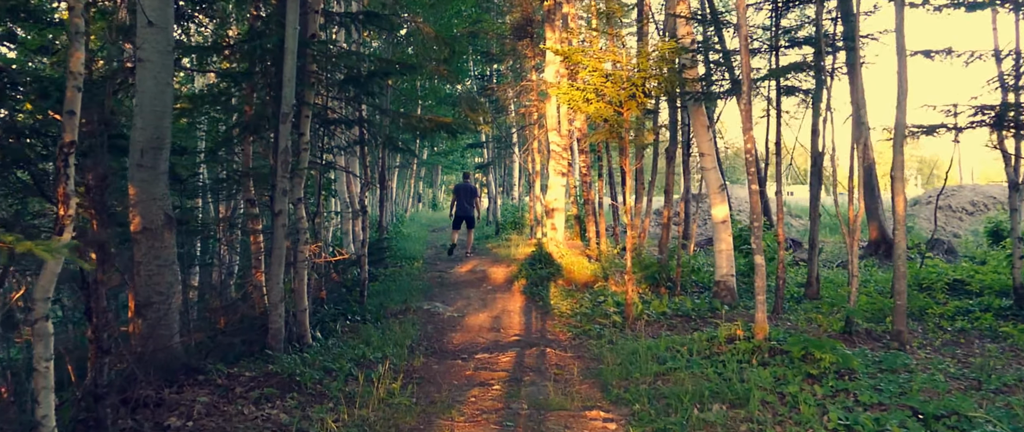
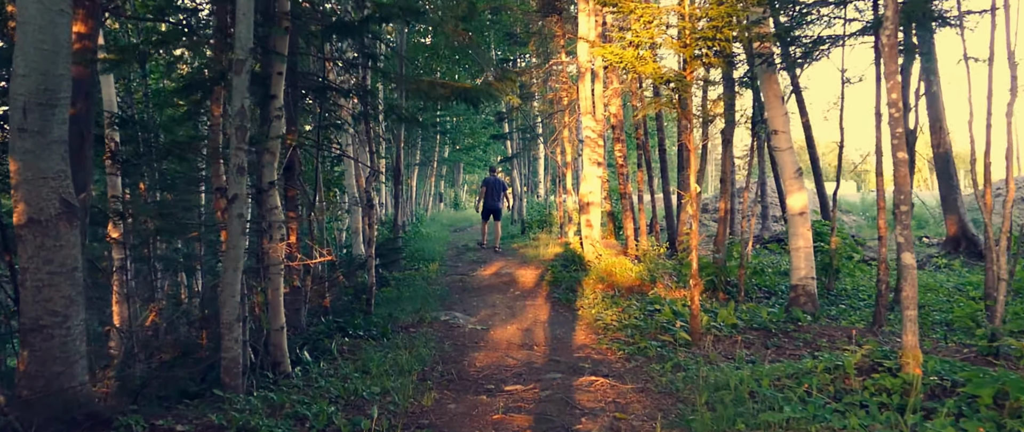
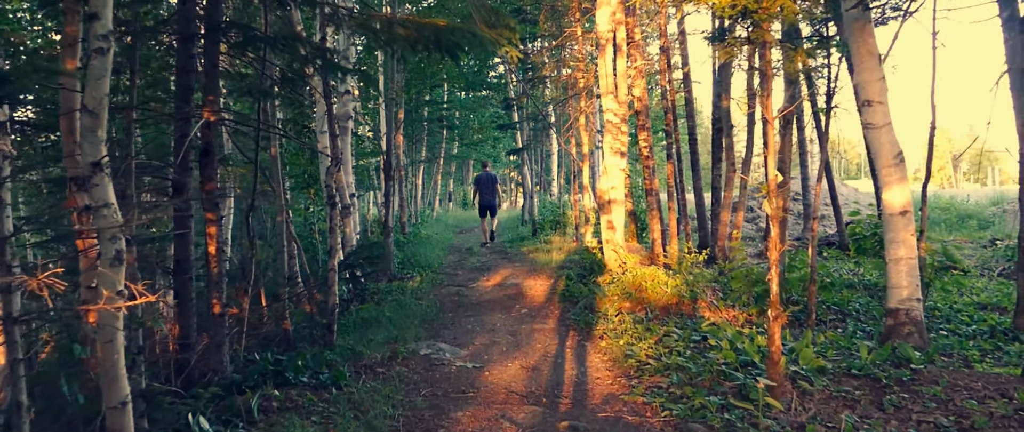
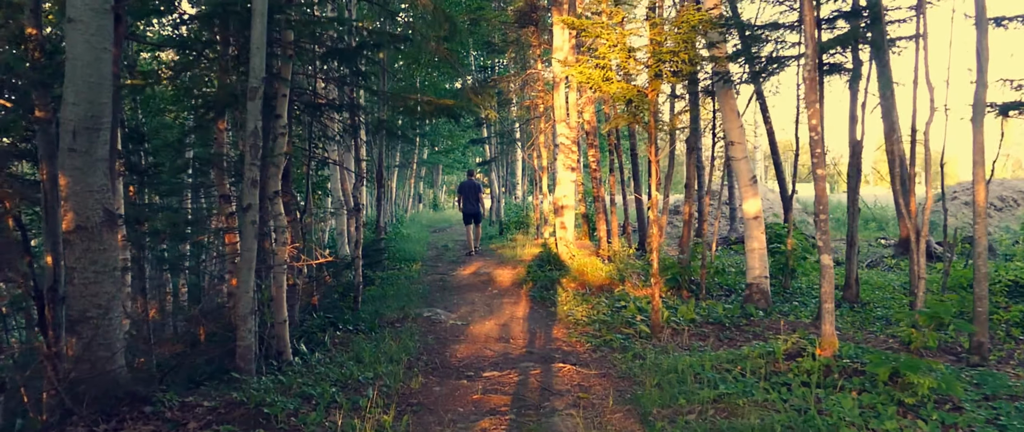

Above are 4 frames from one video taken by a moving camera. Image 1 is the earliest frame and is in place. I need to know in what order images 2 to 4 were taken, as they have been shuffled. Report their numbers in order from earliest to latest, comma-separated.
4, 2, 3
